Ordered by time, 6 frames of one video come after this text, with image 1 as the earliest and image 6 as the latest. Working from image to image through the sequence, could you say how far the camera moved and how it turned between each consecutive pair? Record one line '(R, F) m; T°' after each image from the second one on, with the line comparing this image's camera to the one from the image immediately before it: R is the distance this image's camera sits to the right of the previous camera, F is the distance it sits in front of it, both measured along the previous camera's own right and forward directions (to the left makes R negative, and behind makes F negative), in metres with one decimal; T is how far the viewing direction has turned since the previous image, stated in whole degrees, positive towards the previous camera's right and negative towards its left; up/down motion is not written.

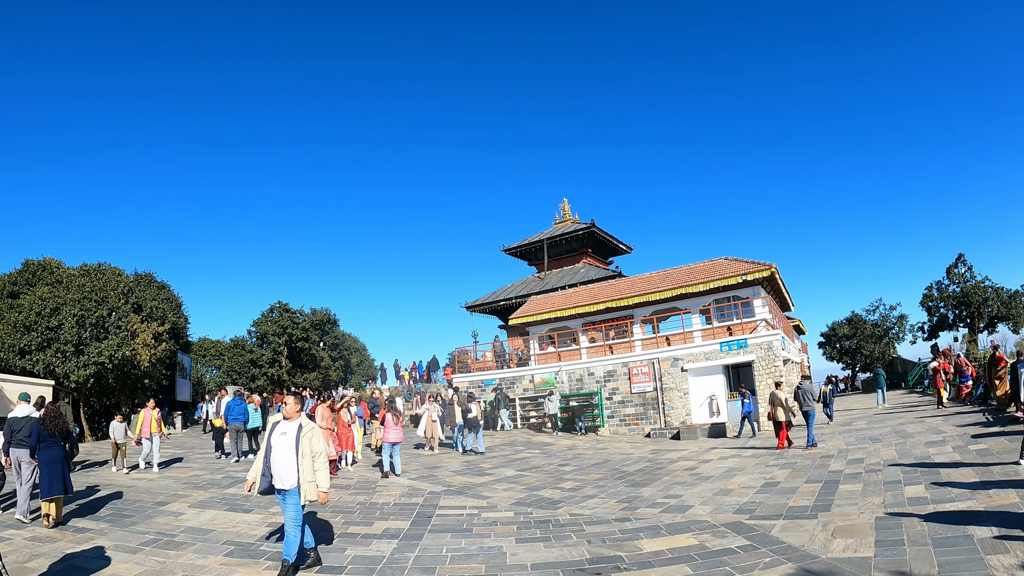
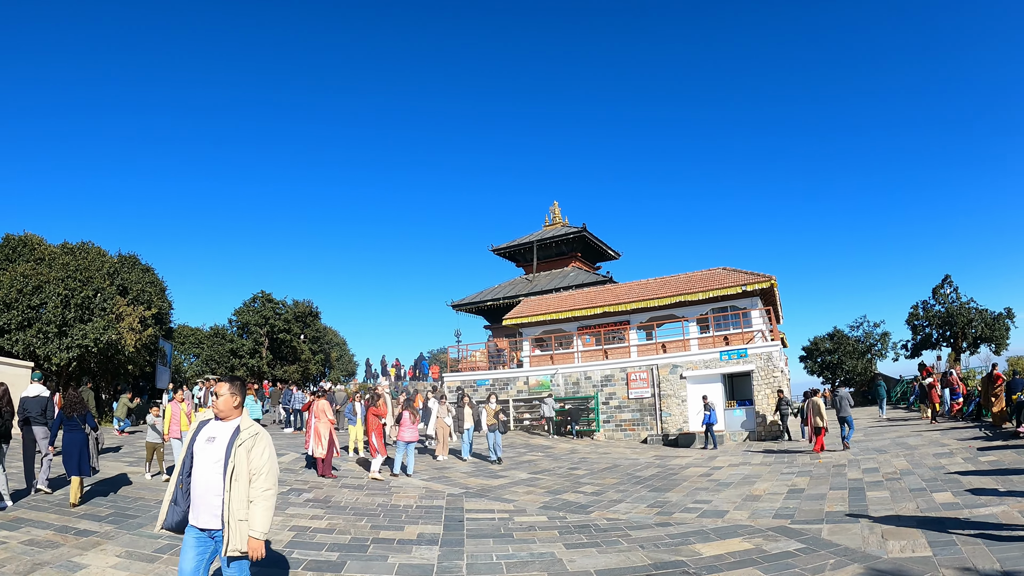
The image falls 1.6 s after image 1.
(-2.0, +0.3) m; +6°
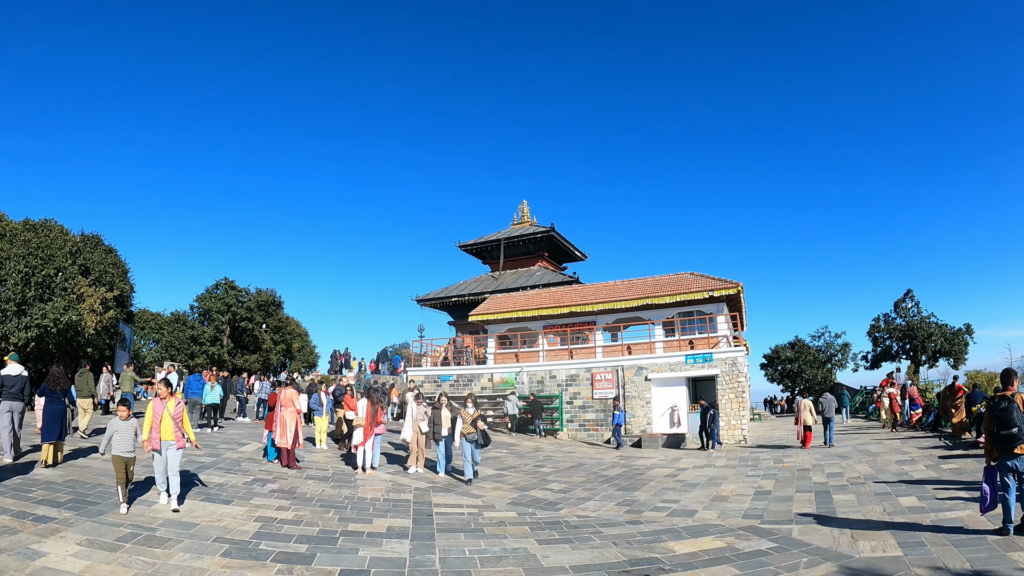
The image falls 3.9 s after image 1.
(-0.4, +0.3) m; +4°
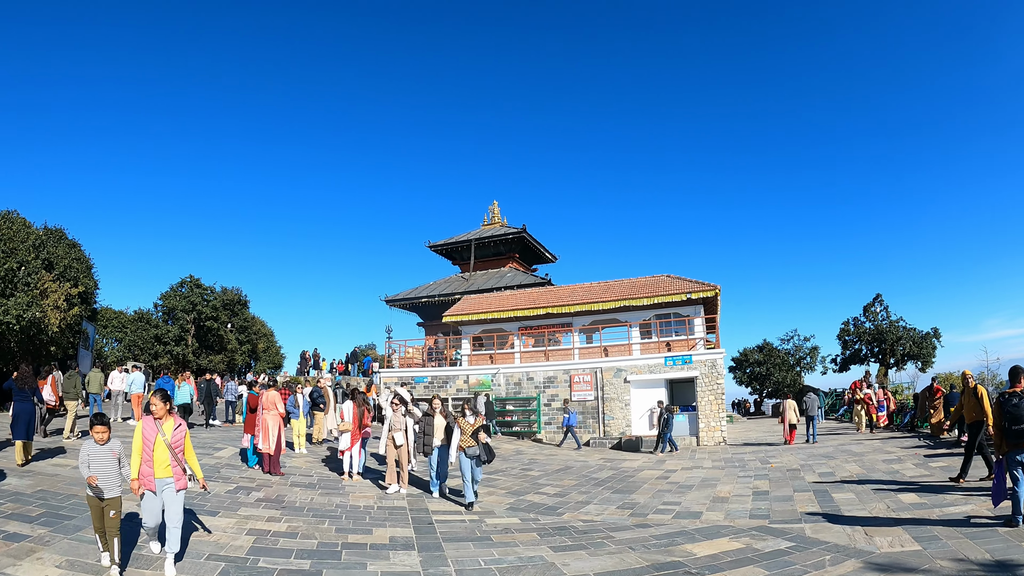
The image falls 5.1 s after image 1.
(-1.2, +0.4) m; +6°
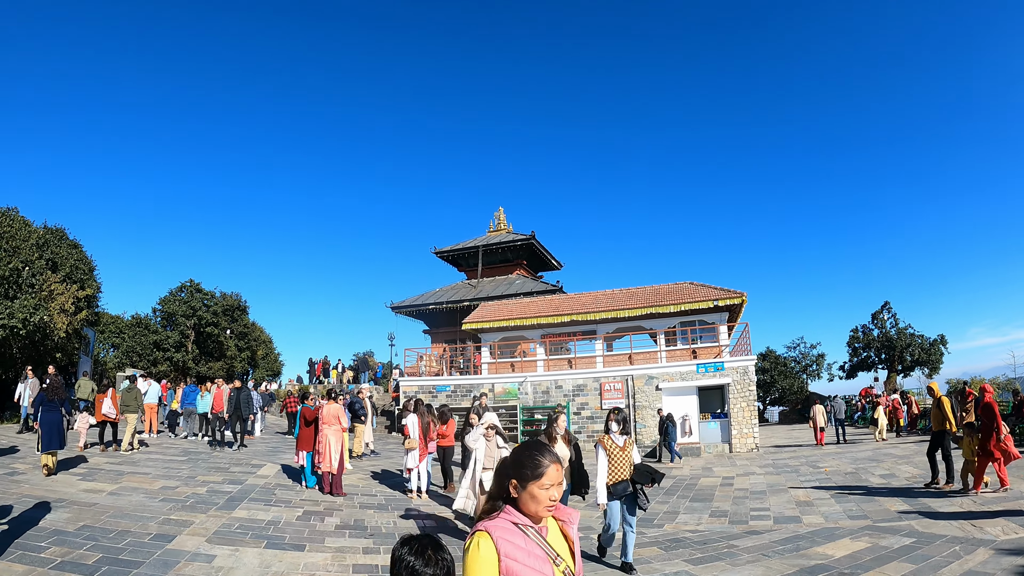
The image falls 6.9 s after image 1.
(-3.2, +0.5) m; +7°
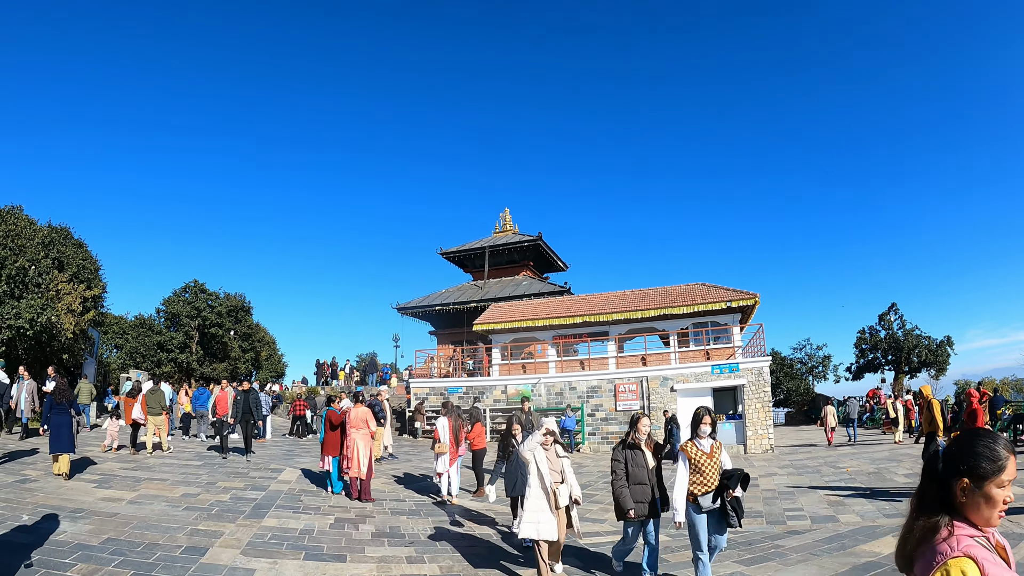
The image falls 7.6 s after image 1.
(-1.2, +0.2) m; +2°
